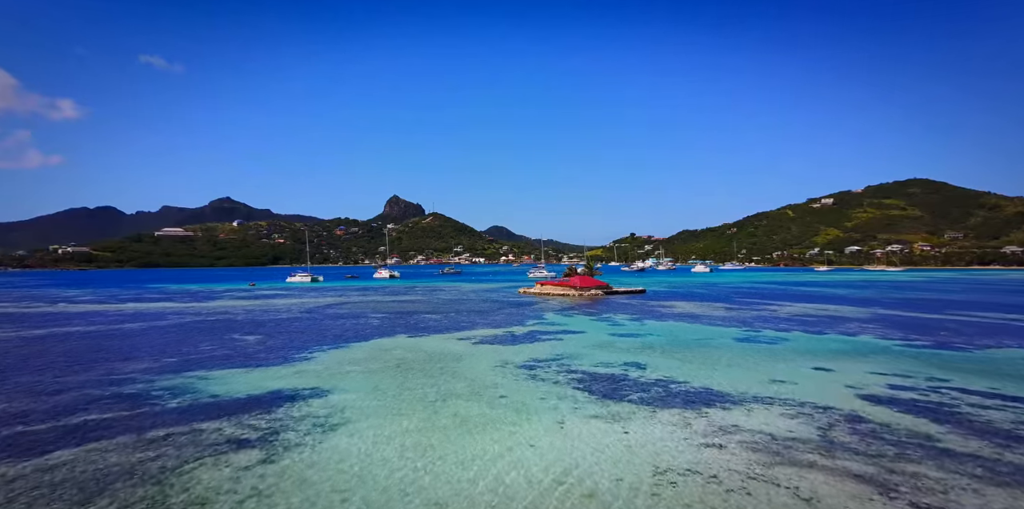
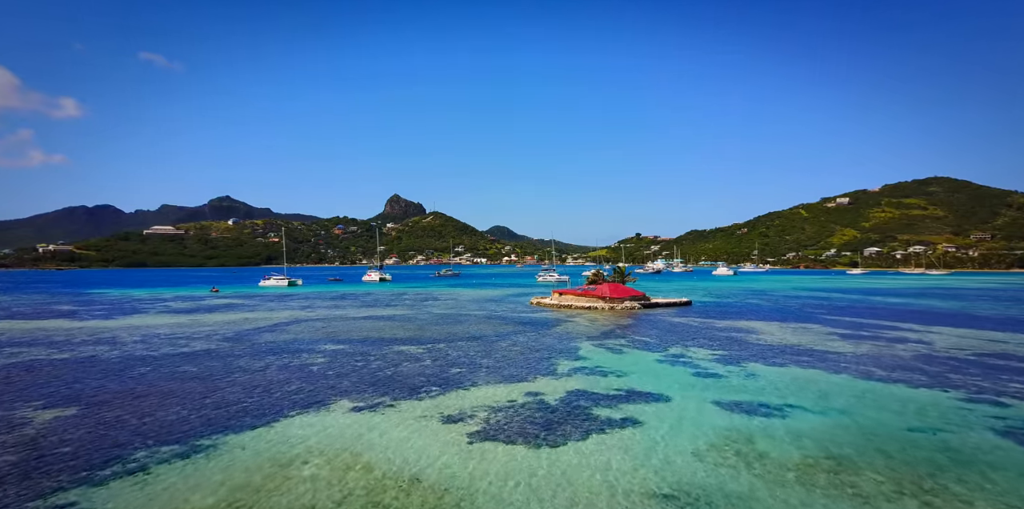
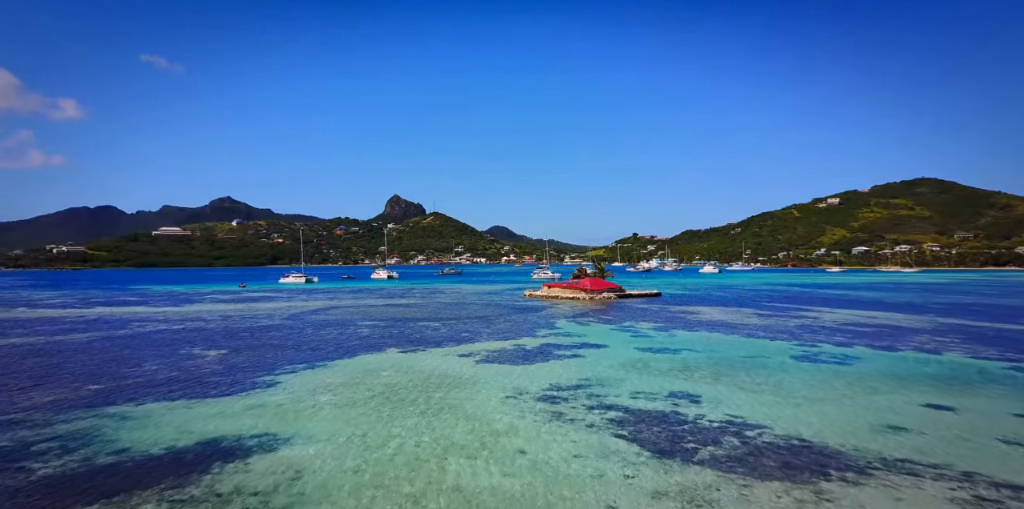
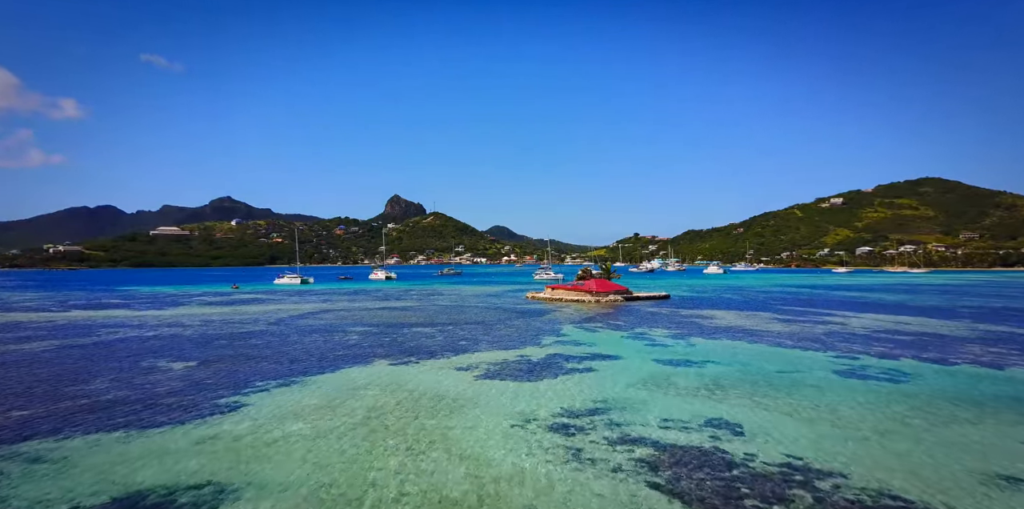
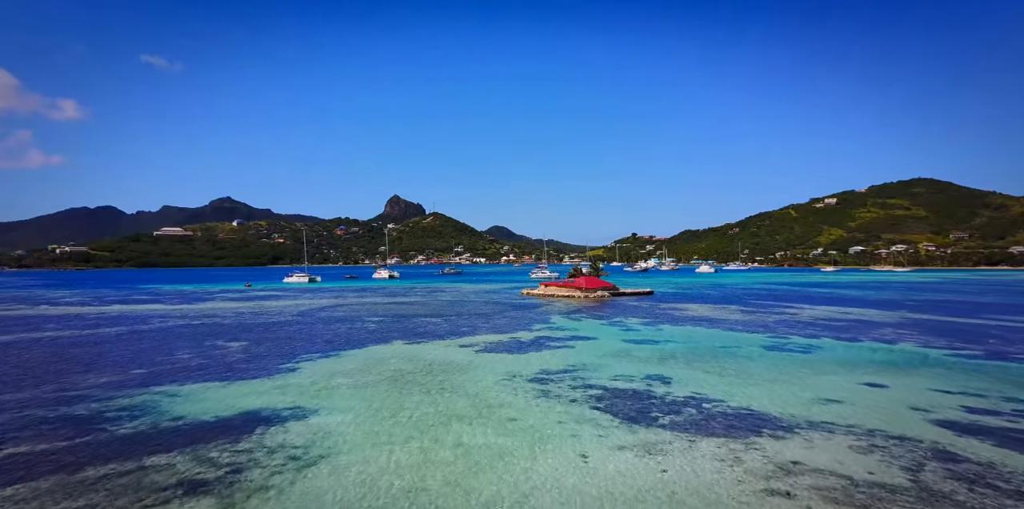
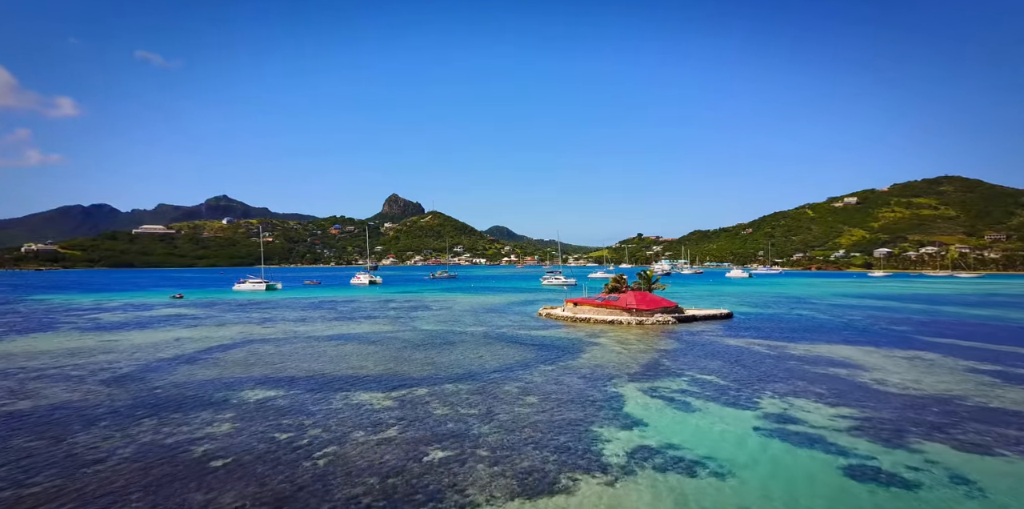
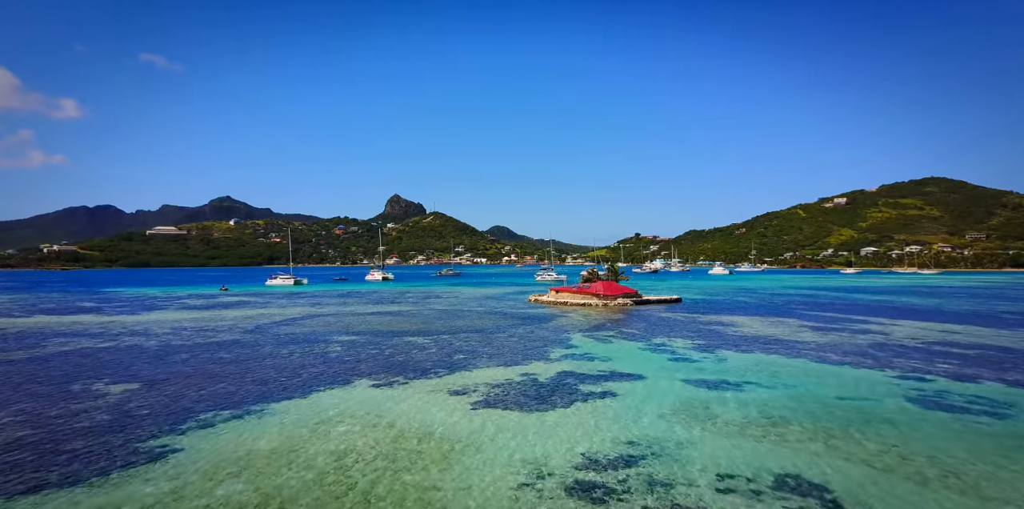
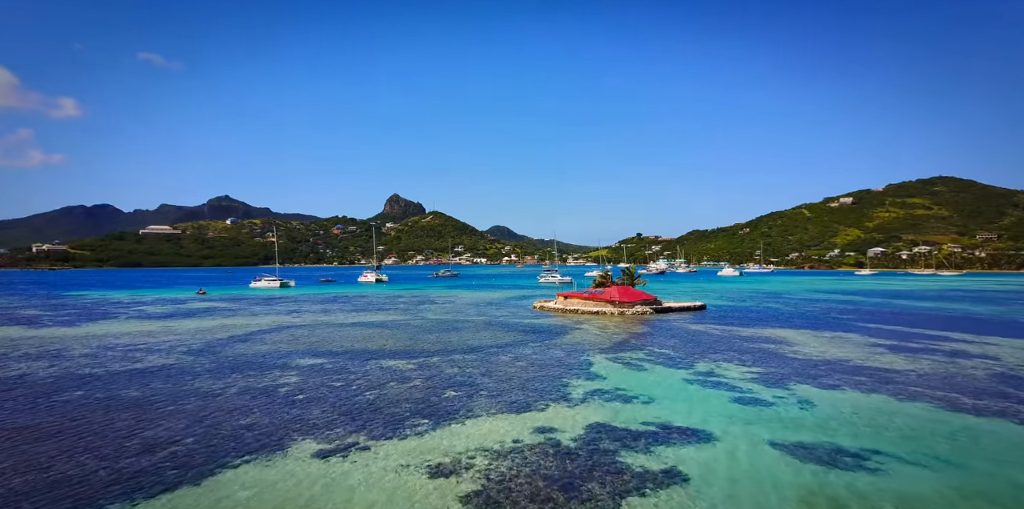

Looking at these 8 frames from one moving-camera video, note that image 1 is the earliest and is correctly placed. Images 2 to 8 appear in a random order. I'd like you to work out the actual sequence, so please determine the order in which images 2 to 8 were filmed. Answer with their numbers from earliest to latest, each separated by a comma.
5, 3, 4, 7, 2, 8, 6
